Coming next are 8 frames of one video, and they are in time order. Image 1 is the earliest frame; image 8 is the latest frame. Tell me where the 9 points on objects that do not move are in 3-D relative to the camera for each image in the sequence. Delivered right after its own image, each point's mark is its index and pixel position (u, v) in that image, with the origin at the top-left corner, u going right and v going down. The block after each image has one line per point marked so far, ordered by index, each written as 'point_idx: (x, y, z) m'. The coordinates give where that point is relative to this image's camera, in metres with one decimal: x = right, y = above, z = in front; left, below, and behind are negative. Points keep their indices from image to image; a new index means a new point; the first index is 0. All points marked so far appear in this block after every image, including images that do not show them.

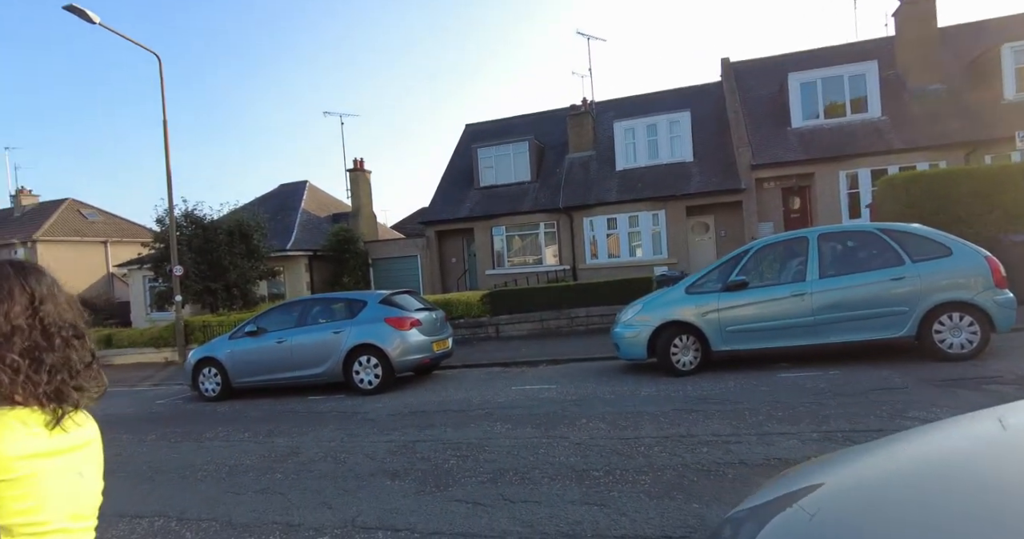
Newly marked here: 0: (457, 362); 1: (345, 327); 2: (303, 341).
0: (-1.1, -1.9, +10.7) m
1: (-2.8, -1.0, +8.7) m
2: (-3.5, -1.2, +8.7) m
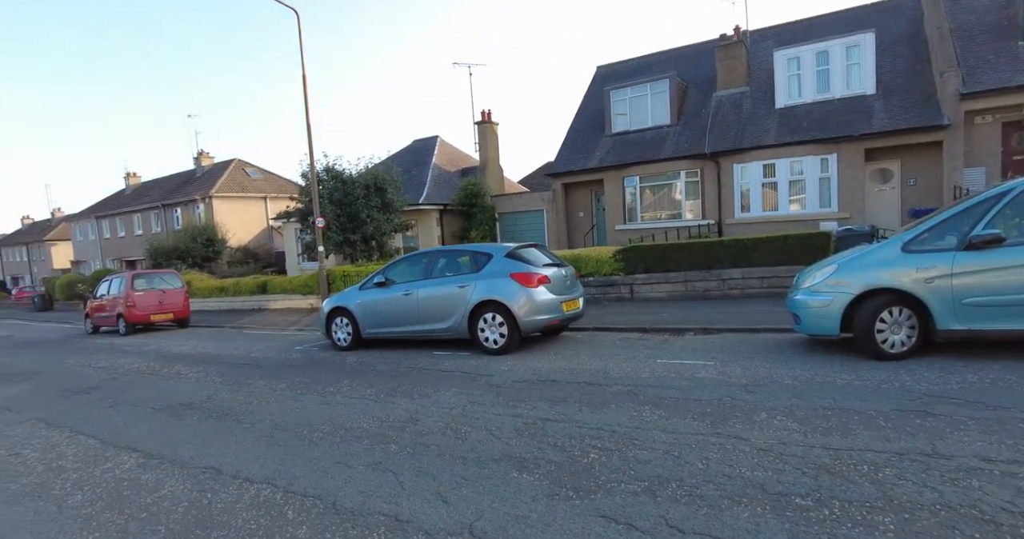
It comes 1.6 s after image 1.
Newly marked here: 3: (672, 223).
0: (+1.4, -1.0, +9.6) m
1: (-0.6, -0.2, +8.0) m
2: (-1.3, -0.4, +8.3) m
3: (+5.6, +1.6, +18.0) m
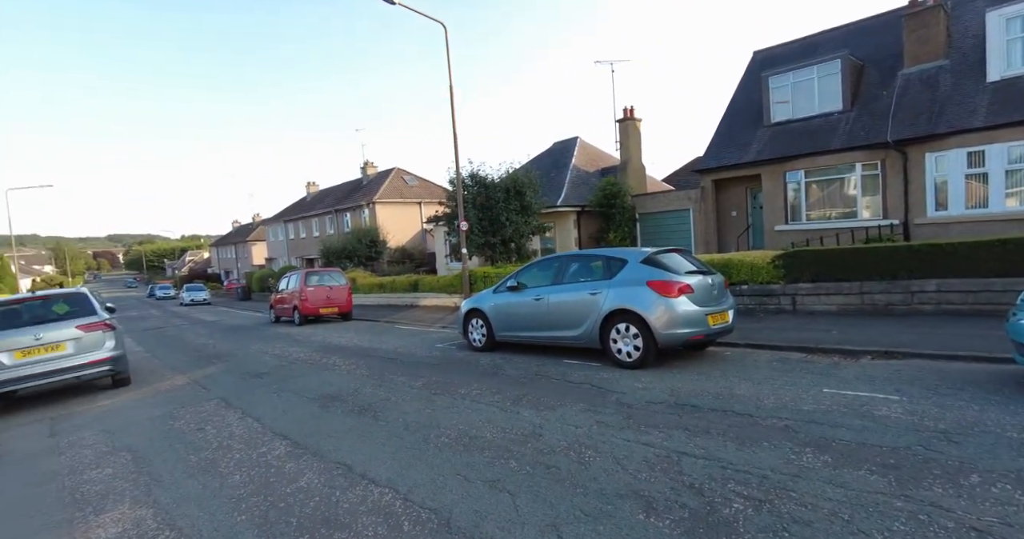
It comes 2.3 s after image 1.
0: (+3.8, -1.2, +8.6) m
1: (+1.3, -0.3, +7.6) m
2: (+0.8, -0.5, +8.1) m
3: (+10.0, +1.4, +15.6) m
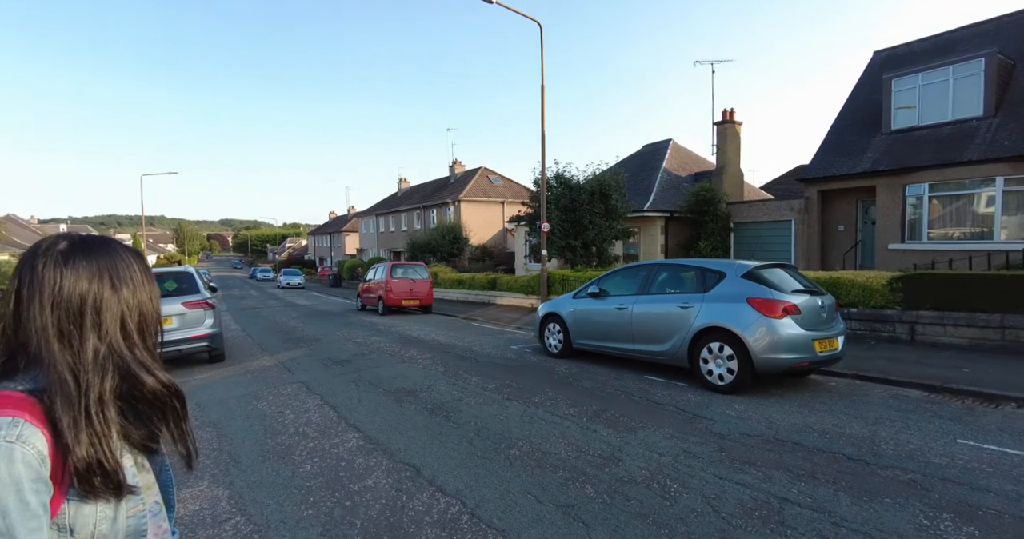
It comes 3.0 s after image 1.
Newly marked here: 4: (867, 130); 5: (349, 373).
0: (+5.0, -1.5, +7.7) m
1: (+2.5, -0.4, +7.0) m
2: (+2.0, -0.6, +7.6) m
3: (+12.3, +0.6, +13.6) m
4: (+11.5, +4.5, +16.7) m
5: (-2.5, -1.6, +7.8) m
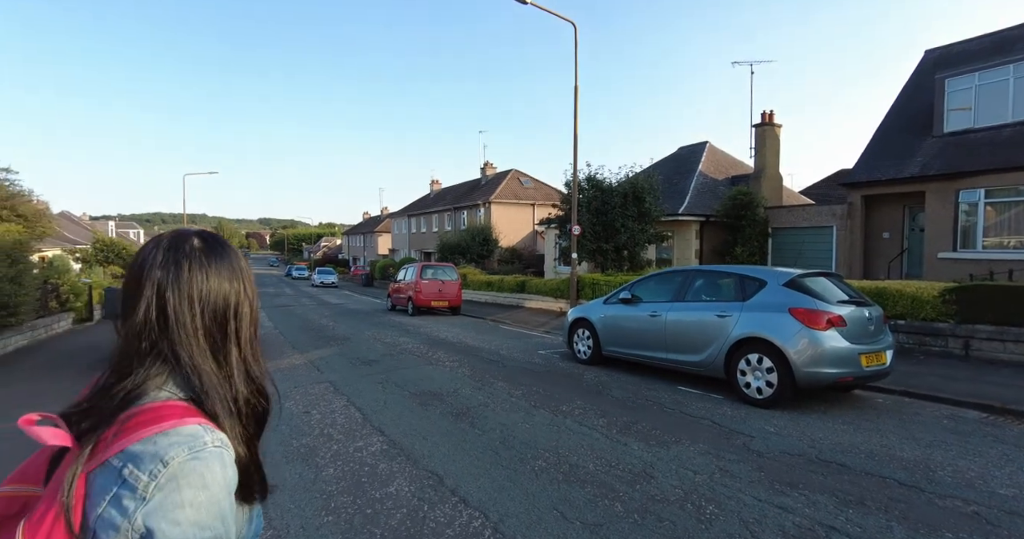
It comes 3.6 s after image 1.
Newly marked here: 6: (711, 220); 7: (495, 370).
0: (+5.4, -1.6, +7.2) m
1: (+2.9, -0.5, +6.8) m
2: (+2.4, -0.7, +7.3) m
3: (+13.1, +0.3, +12.7) m
4: (+12.5, +4.2, +15.9) m
5: (-2.0, -1.6, +7.8) m
6: (+7.6, +1.9, +19.8) m
7: (-0.3, -1.6, +8.3) m
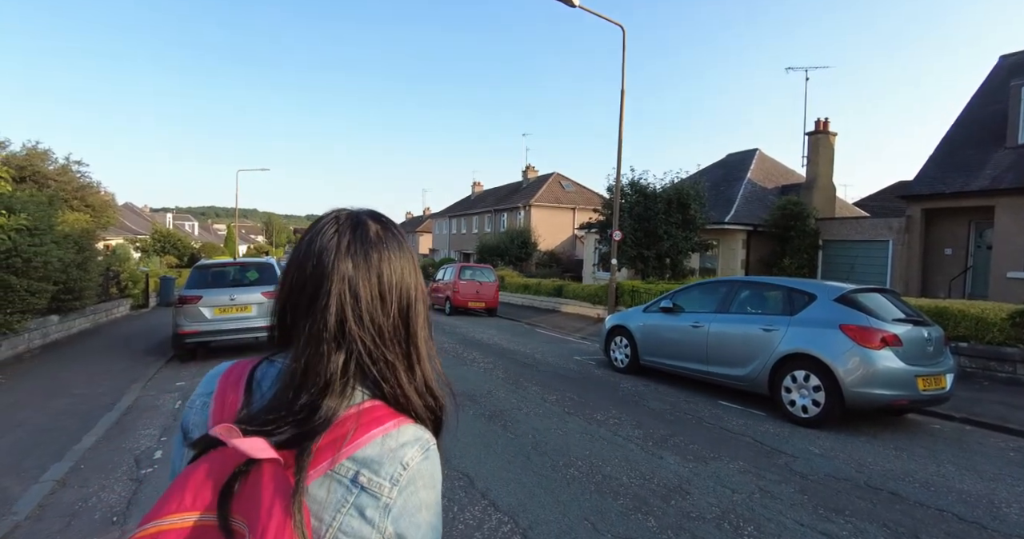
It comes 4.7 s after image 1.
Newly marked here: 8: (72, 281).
0: (+5.8, -1.9, +6.8) m
1: (+3.3, -0.7, +6.5) m
2: (+2.9, -0.8, +7.1) m
3: (+14.0, -0.2, +11.7) m
4: (+13.7, +3.6, +14.9) m
5: (-1.5, -1.6, +7.9) m
6: (+9.1, +1.5, +19.2) m
7: (+0.3, -1.7, +8.3) m
8: (-9.0, -0.2, +10.6) m
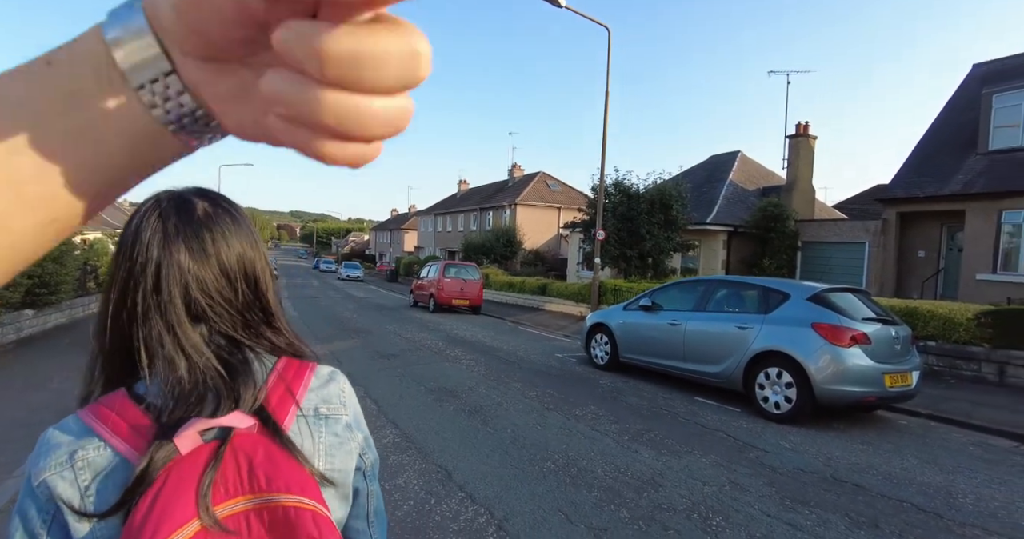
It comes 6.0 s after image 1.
0: (+5.6, -1.9, +7.0) m
1: (+3.1, -0.7, +6.7) m
2: (+2.6, -0.8, +7.2) m
3: (+13.6, -0.3, +12.2) m
4: (+13.3, +3.6, +15.4) m
5: (-1.8, -1.5, +7.9) m
6: (+8.6, +1.5, +19.5) m
7: (0.0, -1.6, +8.3) m
8: (-9.3, -0.1, +10.4) m
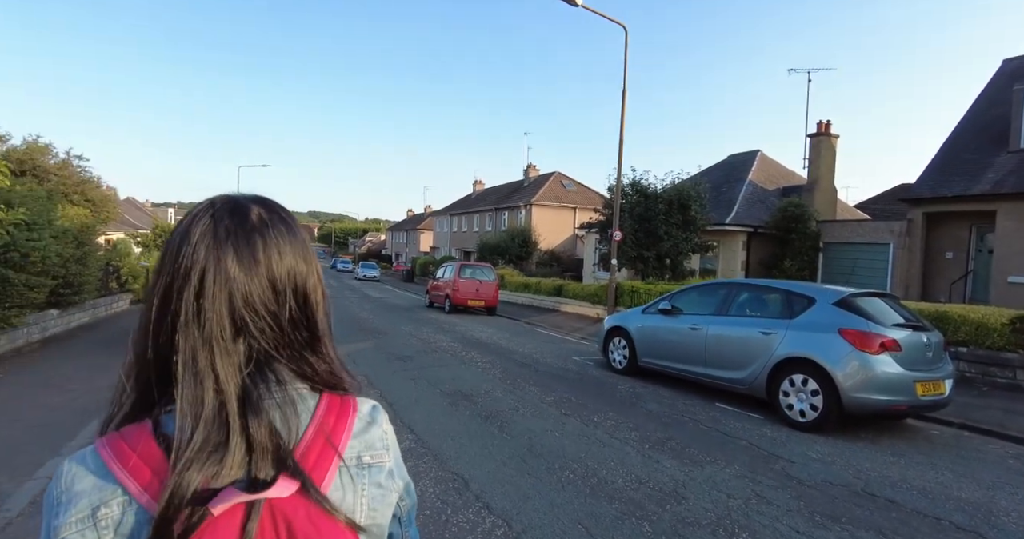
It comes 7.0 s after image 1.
0: (+5.8, -2.0, +6.8) m
1: (+3.3, -0.7, +6.5) m
2: (+2.8, -0.9, +7.0) m
3: (+14.0, -0.4, +11.7) m
4: (+13.8, +3.5, +14.9) m
5: (-1.6, -1.5, +7.9) m
6: (+9.1, +1.4, +19.2) m
7: (+0.2, -1.7, +8.2) m
8: (-9.0, -0.1, +10.6) m
